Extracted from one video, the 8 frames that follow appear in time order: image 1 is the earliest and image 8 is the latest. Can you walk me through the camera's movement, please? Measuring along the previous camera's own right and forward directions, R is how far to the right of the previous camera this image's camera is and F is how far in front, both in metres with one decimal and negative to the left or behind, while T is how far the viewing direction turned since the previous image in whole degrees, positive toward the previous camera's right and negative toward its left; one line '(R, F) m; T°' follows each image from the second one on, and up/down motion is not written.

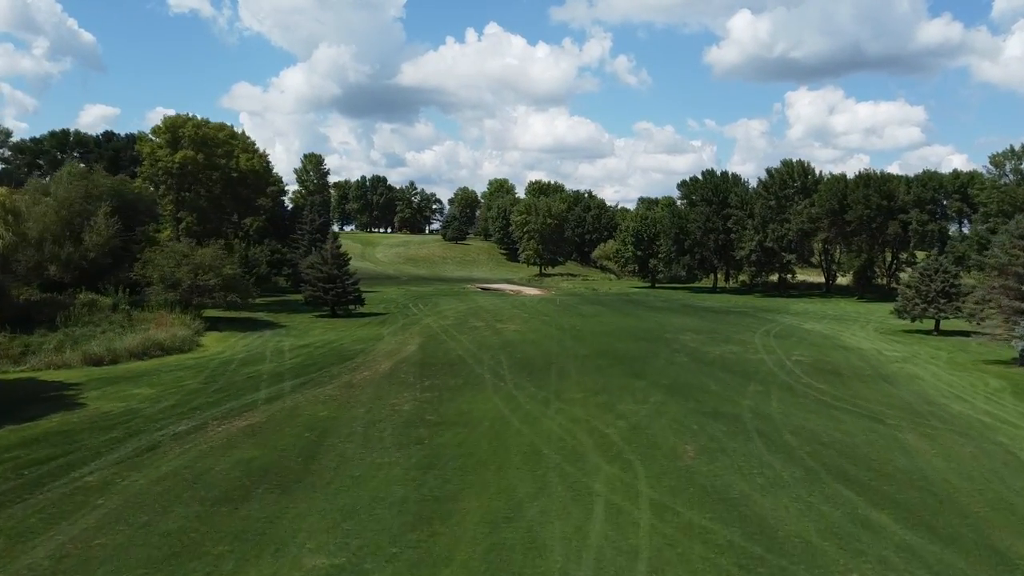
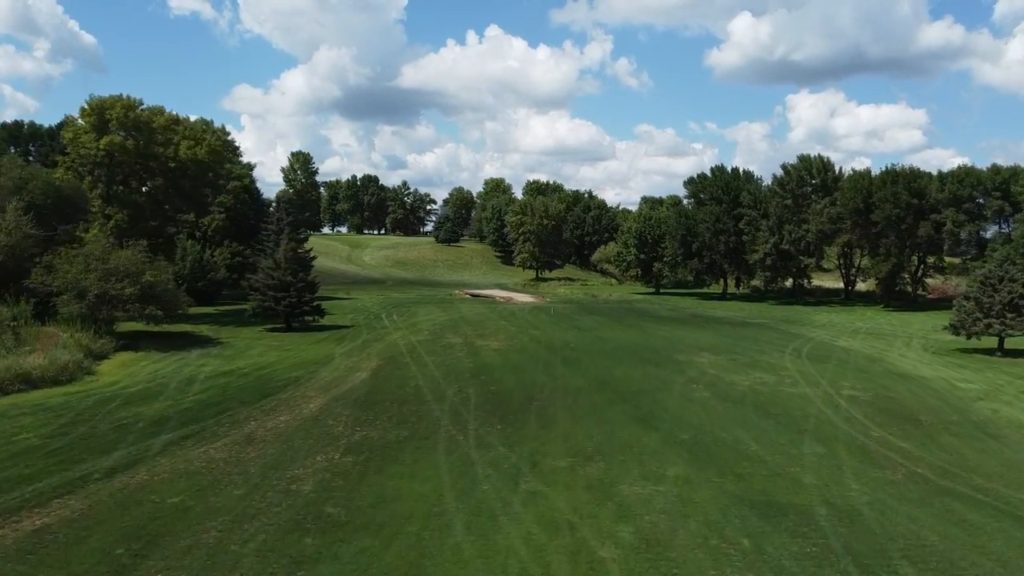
(+0.6, +5.0) m; 0°
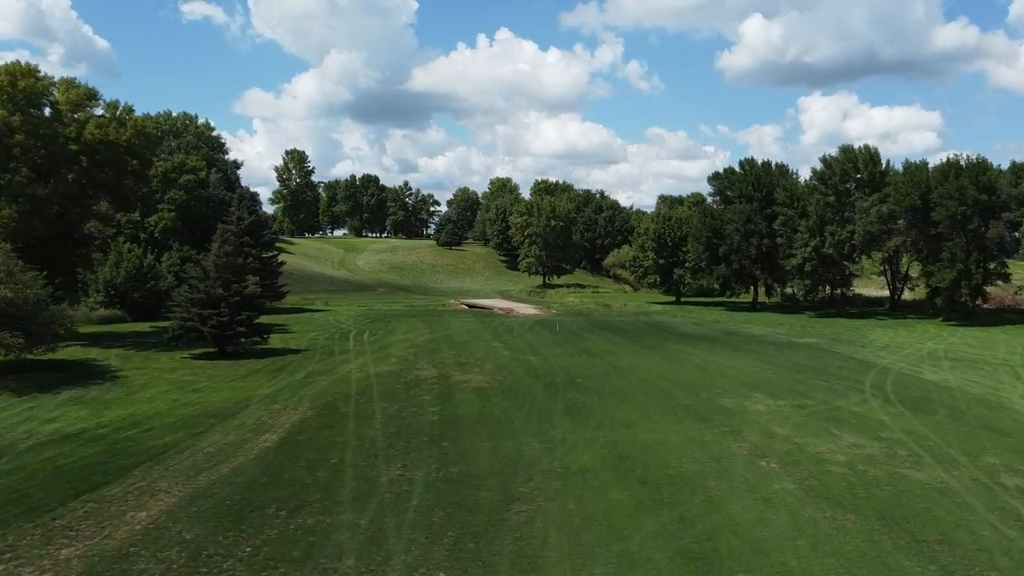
(+0.6, +6.4) m; -1°
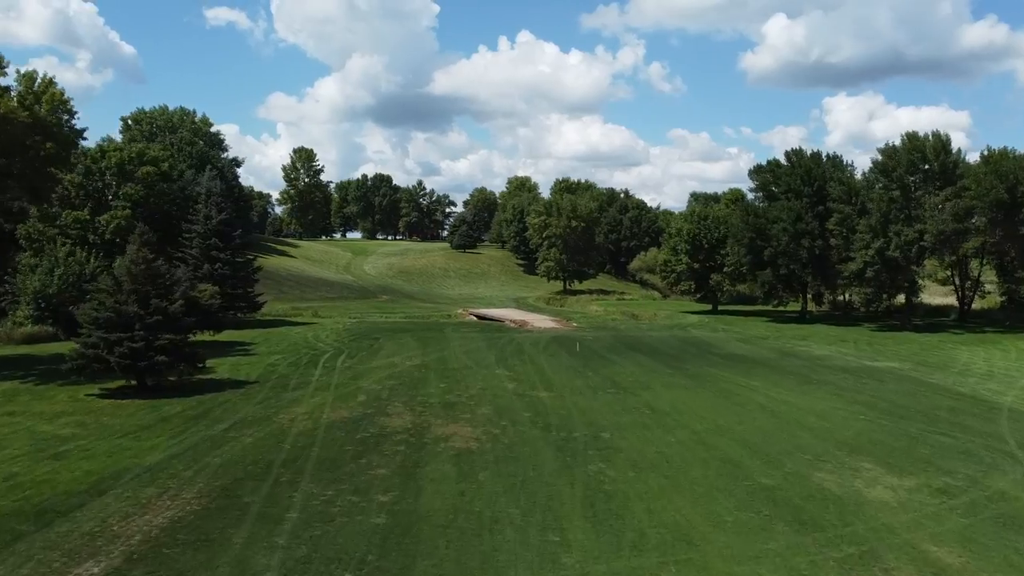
(+0.4, +5.7) m; -2°
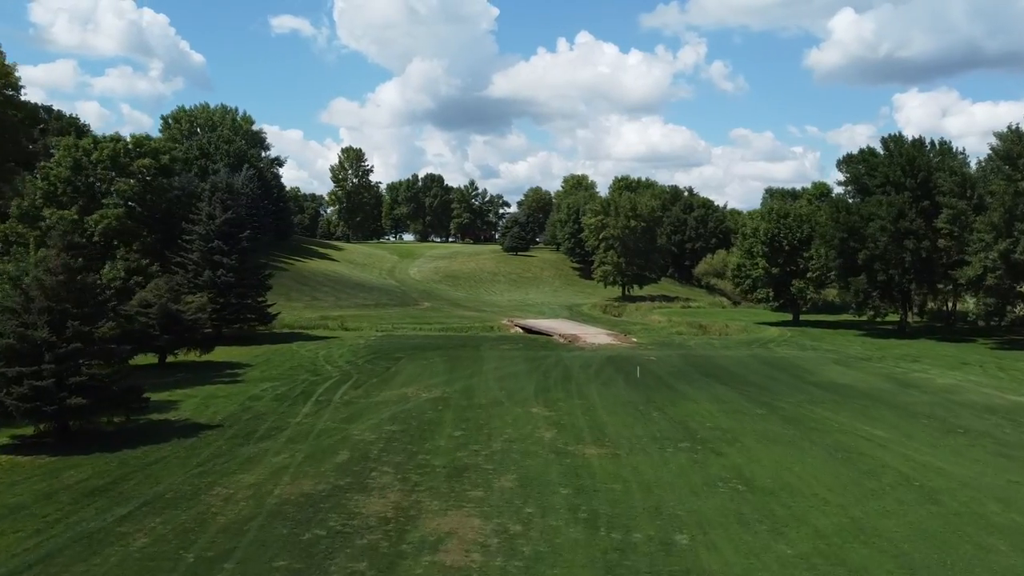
(+0.4, +5.0) m; -4°
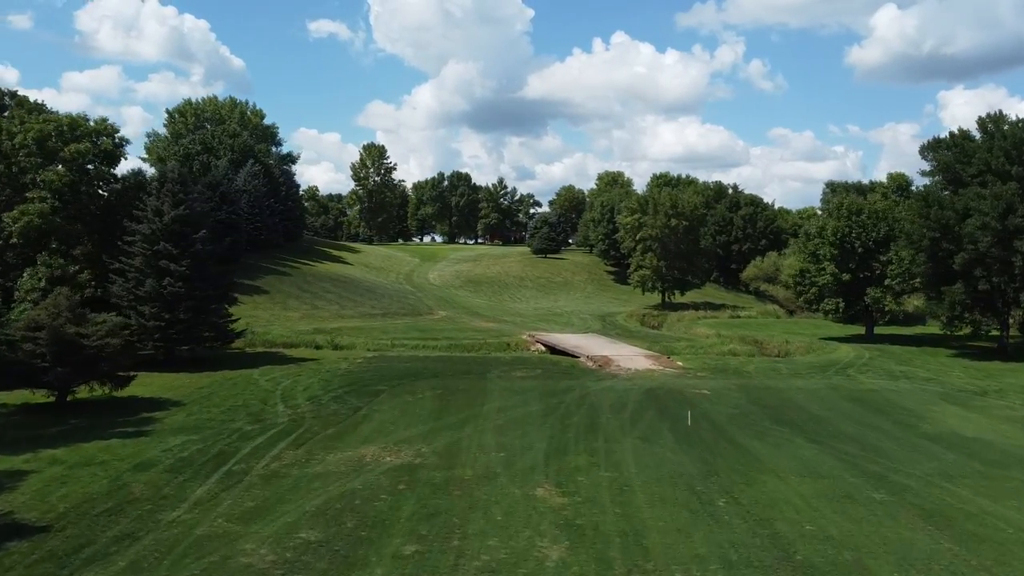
(+0.6, +5.7) m; -2°
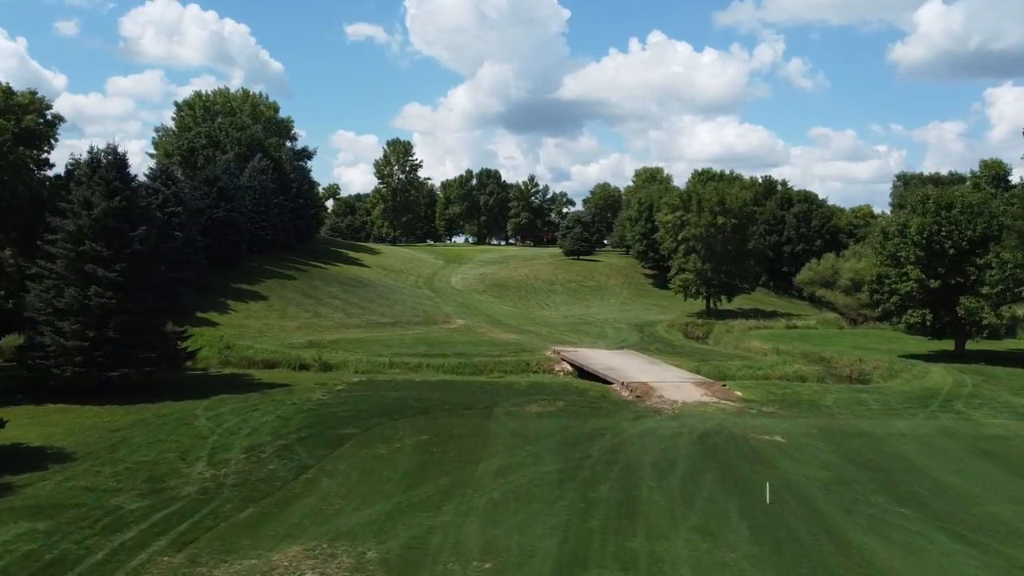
(+0.5, +5.0) m; -3°
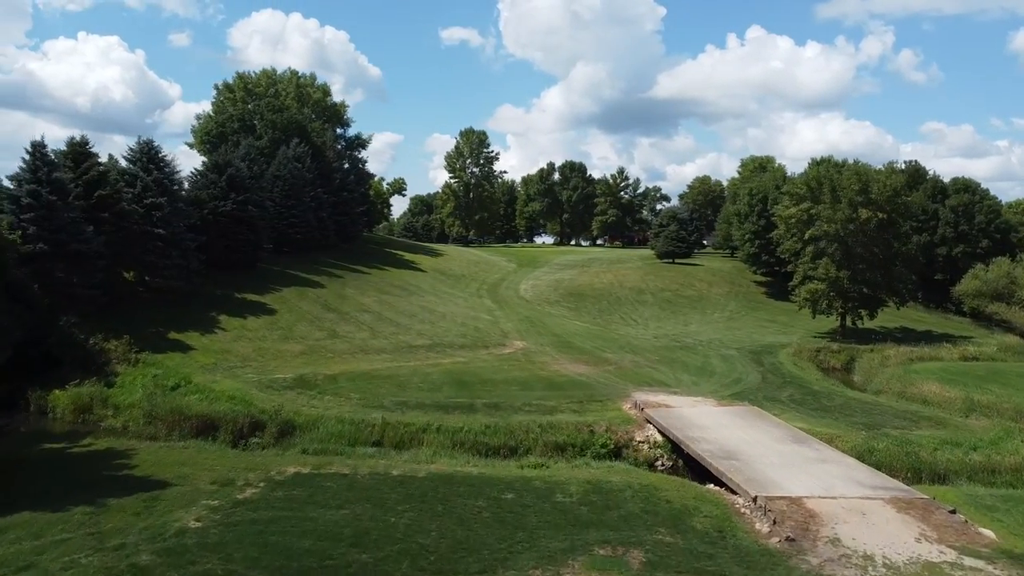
(+0.7, +9.4) m; -7°
